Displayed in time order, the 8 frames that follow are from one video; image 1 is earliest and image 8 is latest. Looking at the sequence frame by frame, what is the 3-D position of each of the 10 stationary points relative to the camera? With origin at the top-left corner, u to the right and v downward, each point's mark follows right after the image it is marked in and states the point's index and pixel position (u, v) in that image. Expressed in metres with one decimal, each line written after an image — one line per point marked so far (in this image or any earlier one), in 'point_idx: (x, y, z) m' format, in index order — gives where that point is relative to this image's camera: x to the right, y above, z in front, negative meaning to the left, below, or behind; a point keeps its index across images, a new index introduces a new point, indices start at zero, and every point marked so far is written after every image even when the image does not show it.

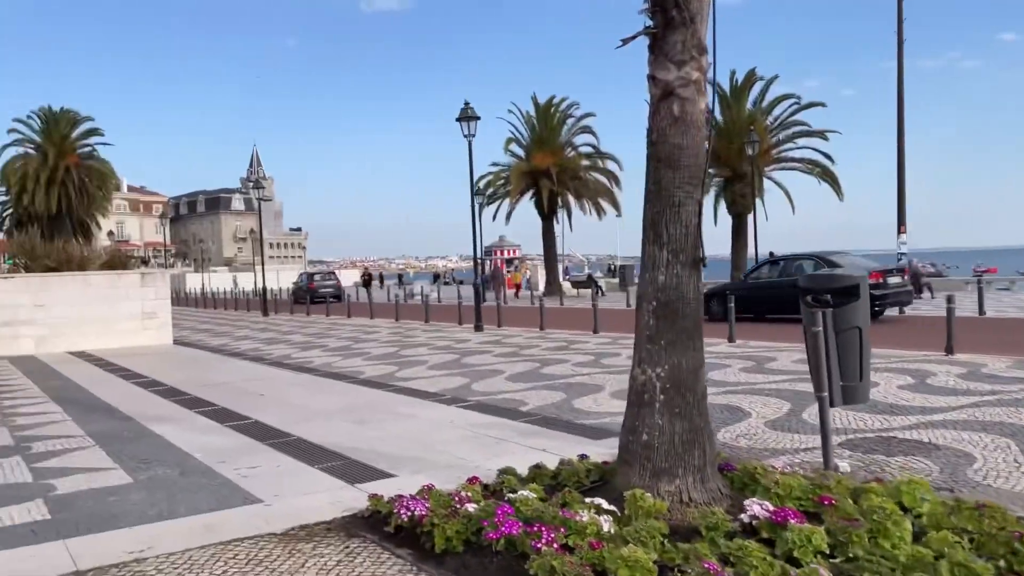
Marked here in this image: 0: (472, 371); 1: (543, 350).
0: (-0.6, -1.3, +11.9) m
1: (+0.5, -1.1, +14.0) m
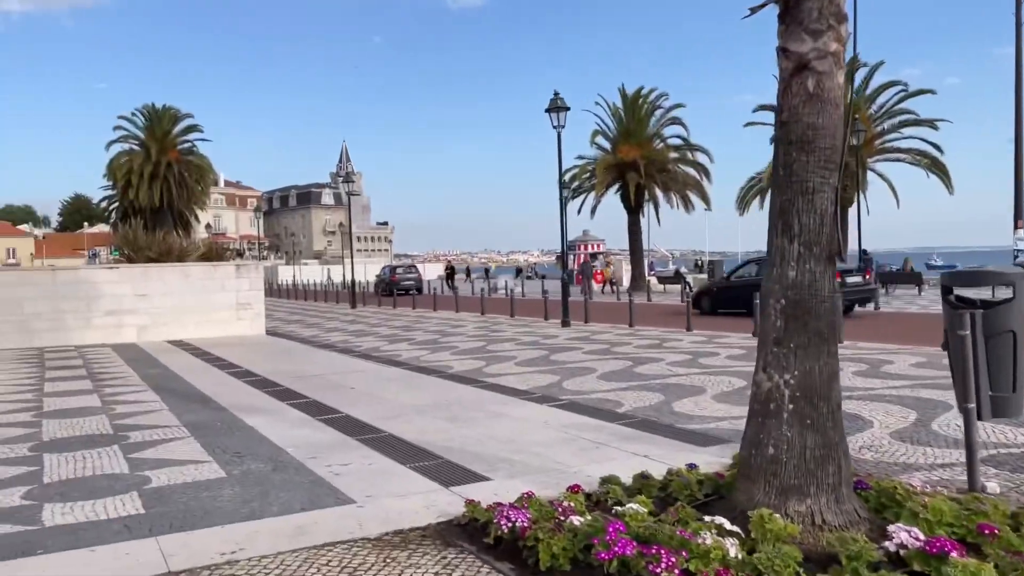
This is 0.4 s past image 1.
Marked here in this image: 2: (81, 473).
0: (+0.7, -1.2, +11.6) m
1: (+2.0, -1.0, +13.5) m
2: (-3.5, -1.5, +6.5) m
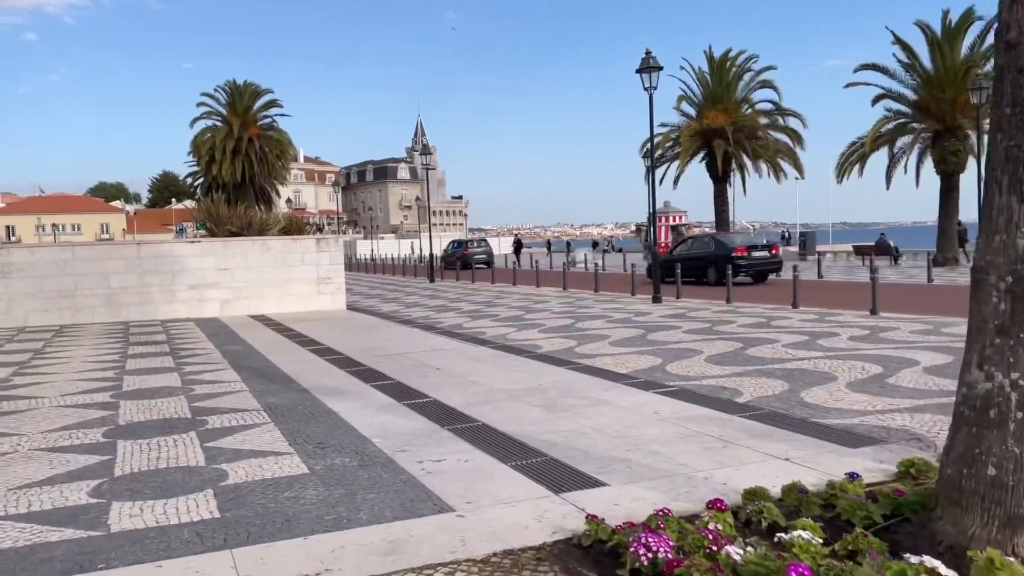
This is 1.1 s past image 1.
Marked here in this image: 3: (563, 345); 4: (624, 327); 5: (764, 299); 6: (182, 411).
0: (+2.0, -0.8, +10.6) m
1: (+3.5, -0.6, +12.4) m
2: (-2.7, -1.3, +6.0) m
3: (+0.8, -0.8, +11.9) m
4: (+1.9, -0.6, +13.3) m
5: (+5.0, -0.2, +16.7) m
6: (-3.3, -1.2, +7.9) m
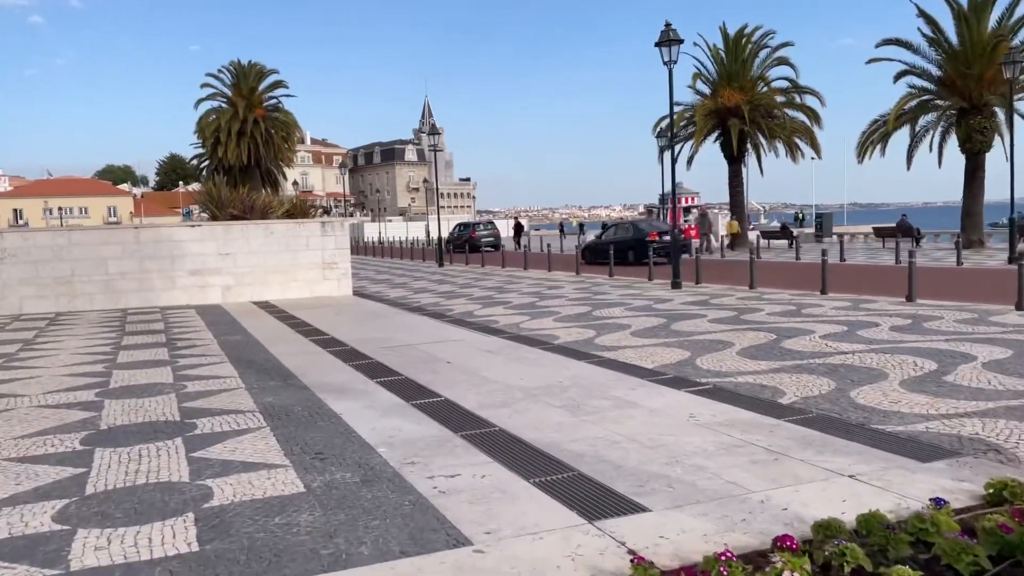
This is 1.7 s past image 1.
0: (+2.2, -0.7, +9.9) m
1: (+3.7, -0.4, +11.7) m
2: (-2.5, -1.3, +5.3) m
3: (+1.0, -0.7, +11.1) m
4: (+2.1, -0.4, +12.6) m
5: (+5.3, +0.1, +15.9) m
6: (-3.1, -1.1, +7.2) m
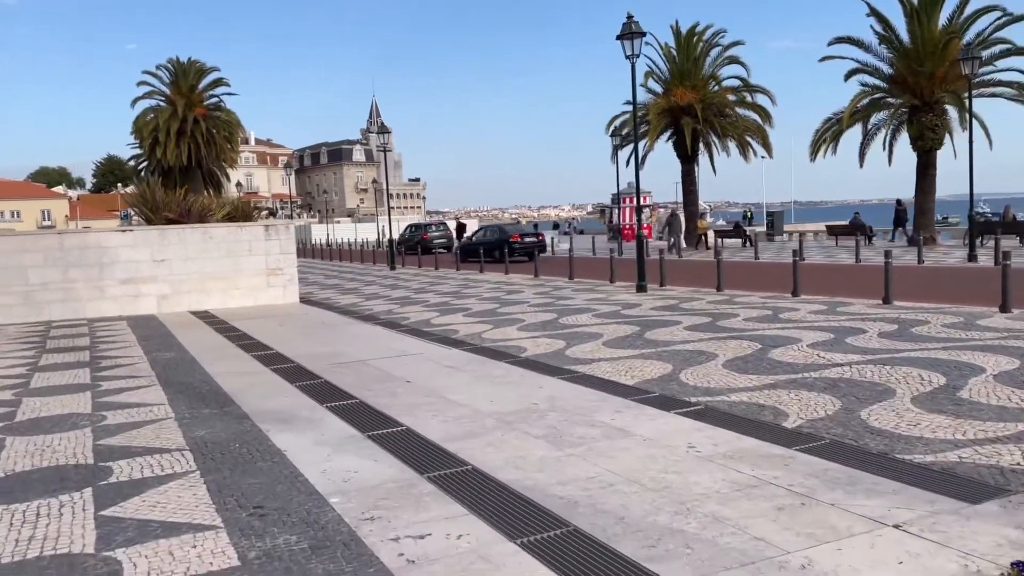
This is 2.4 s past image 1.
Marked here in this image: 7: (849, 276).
0: (+1.8, -0.7, +9.2) m
1: (+3.2, -0.5, +11.1) m
2: (-2.6, -1.4, +4.3) m
3: (+0.5, -0.7, +10.3) m
4: (+1.5, -0.5, +11.8) m
5: (+4.5, 0.0, +15.4) m
6: (-3.3, -1.3, +6.2) m
7: (+7.0, +0.3, +16.7) m
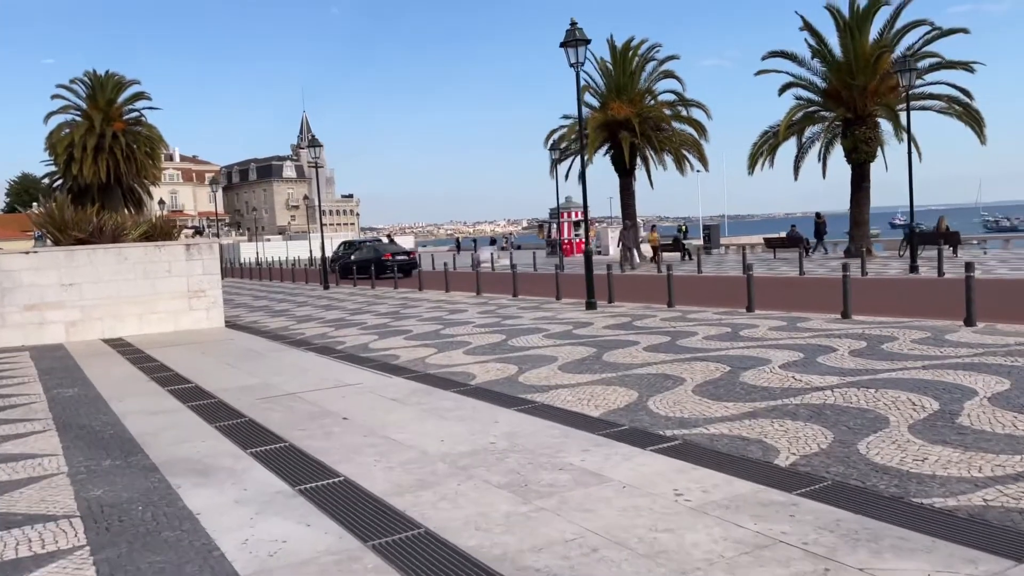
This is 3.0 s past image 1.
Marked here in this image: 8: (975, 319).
0: (+1.3, -0.9, +8.5) m
1: (+2.5, -0.7, +10.5) m
2: (-2.7, -1.6, +3.2) m
3: (-0.1, -1.0, +9.5) m
4: (+0.8, -0.8, +11.1) m
5: (+3.5, -0.3, +14.9) m
6: (-3.6, -1.5, +5.0) m
7: (+5.9, 0.0, +16.4) m
8: (+5.8, -0.4, +10.1) m
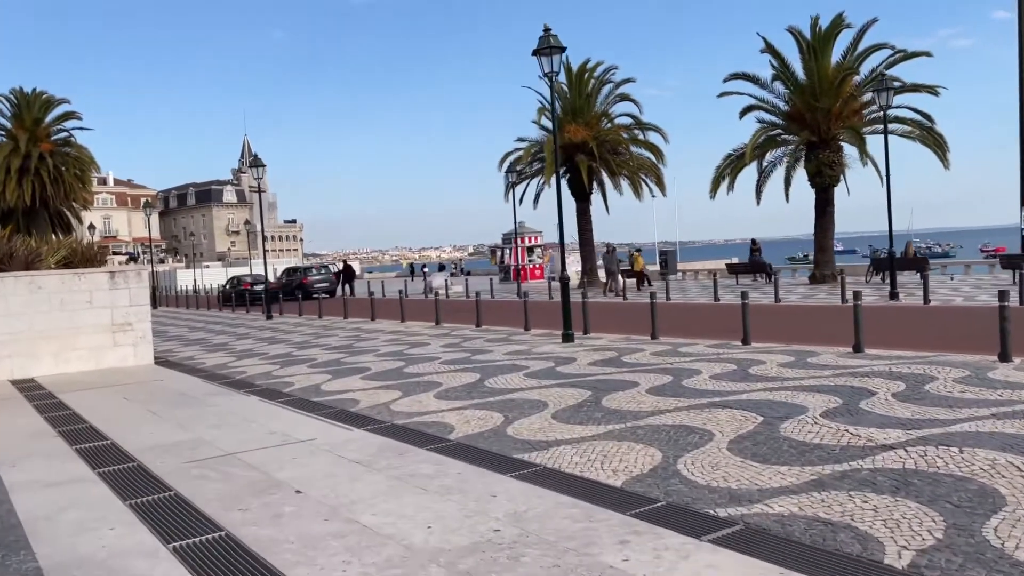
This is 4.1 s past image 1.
0: (+1.2, -1.3, +7.1) m
1: (+2.3, -1.0, +9.2) m
2: (-2.5, -1.7, +1.6) m
3: (-0.3, -1.3, +8.0) m
4: (+0.5, -1.2, +9.7) m
5: (+2.9, -0.8, +13.6) m
6: (-3.4, -1.7, +3.3) m
7: (+5.2, -0.6, +15.3) m
8: (+5.6, -0.7, +9.0) m
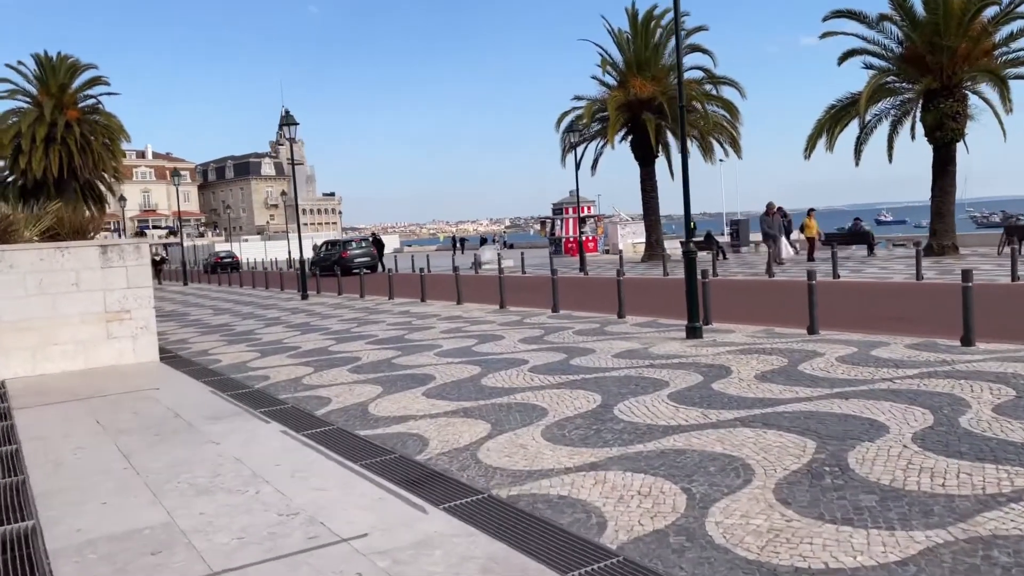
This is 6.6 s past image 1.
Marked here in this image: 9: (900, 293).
0: (+2.2, -1.2, +3.6) m
1: (+3.4, -0.9, +5.7) m
2: (-1.6, -1.9, -1.7) m
3: (+0.8, -1.3, +4.7) m
4: (+1.7, -1.0, +6.2) m
5: (+4.3, -0.5, +10.1) m
6: (-2.5, -1.8, +0.1) m
7: (+6.7, -0.2, +11.6) m
8: (+6.8, -0.6, +5.3) m
9: (+6.3, -0.1, +13.0) m
